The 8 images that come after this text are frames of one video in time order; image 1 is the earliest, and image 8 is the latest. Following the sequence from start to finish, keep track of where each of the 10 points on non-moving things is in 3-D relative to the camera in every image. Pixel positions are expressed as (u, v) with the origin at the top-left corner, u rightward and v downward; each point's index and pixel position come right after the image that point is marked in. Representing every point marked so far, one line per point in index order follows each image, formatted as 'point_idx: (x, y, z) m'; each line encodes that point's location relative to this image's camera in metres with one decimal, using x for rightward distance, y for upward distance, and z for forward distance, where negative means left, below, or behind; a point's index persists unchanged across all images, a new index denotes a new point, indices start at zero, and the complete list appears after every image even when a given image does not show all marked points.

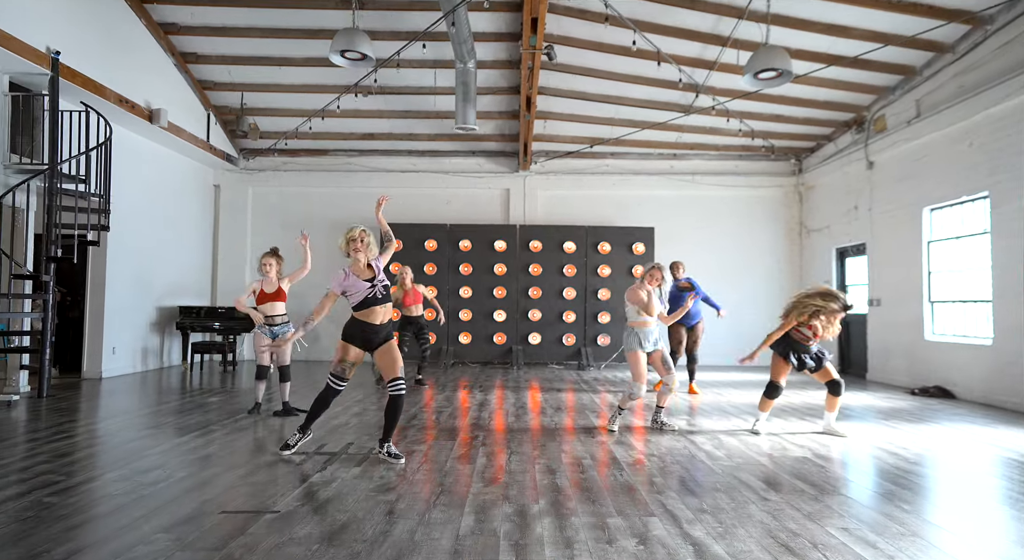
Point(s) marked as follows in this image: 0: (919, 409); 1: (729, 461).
0: (+4.2, -1.3, +5.4) m
1: (+1.4, -1.2, +3.4) m
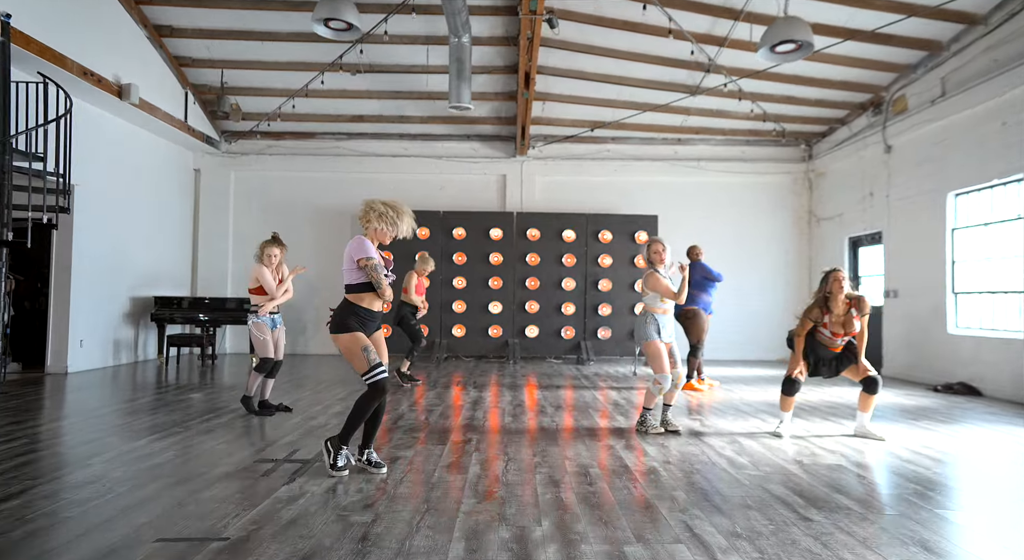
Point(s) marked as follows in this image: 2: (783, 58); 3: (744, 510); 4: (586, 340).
0: (+4.2, -1.2, +5.0) m
1: (+1.4, -1.1, +3.0) m
2: (+3.0, +2.5, +5.8) m
3: (+1.1, -1.1, +2.4) m
4: (+1.2, -1.0, +8.6) m
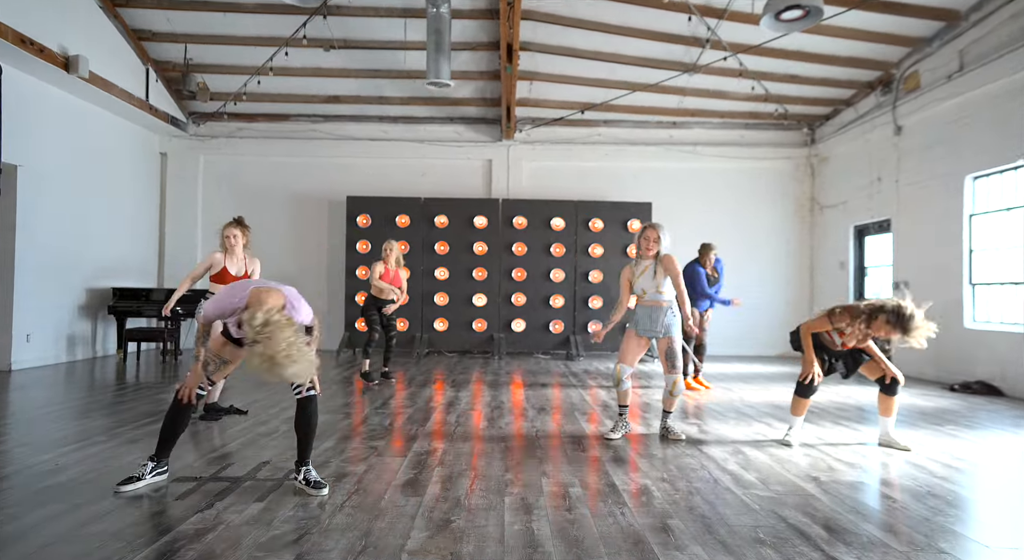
0: (+4.0, -1.1, +4.6) m
1: (+1.2, -1.0, +2.6) m
2: (+2.9, +2.6, +5.4) m
3: (+0.9, -1.0, +2.0) m
4: (+1.0, -0.8, +8.1) m
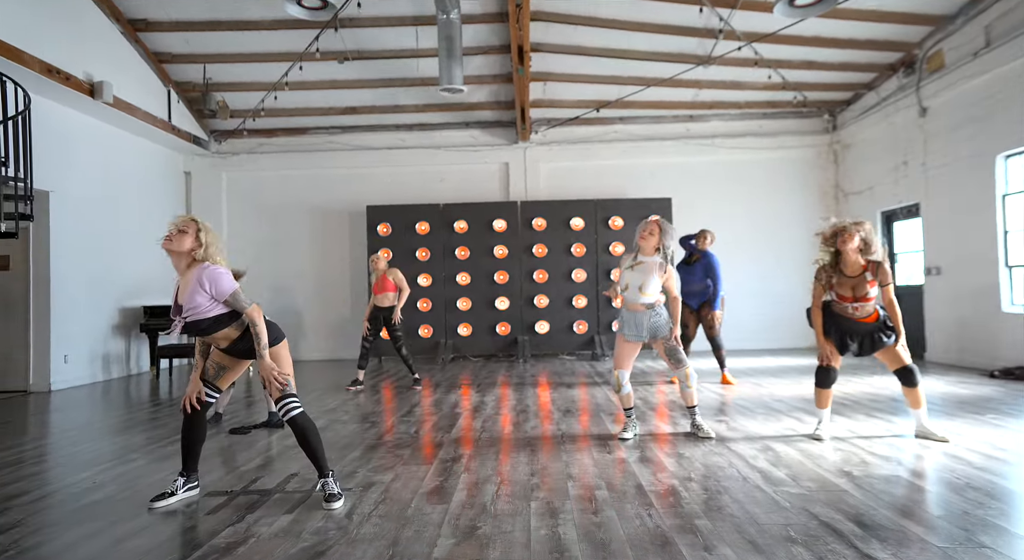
0: (+4.2, -1.0, +4.4) m
1: (+1.4, -1.0, +2.5) m
2: (+2.9, +2.7, +5.2) m
3: (+1.0, -1.0, +1.9) m
4: (+1.4, -0.8, +8.1) m
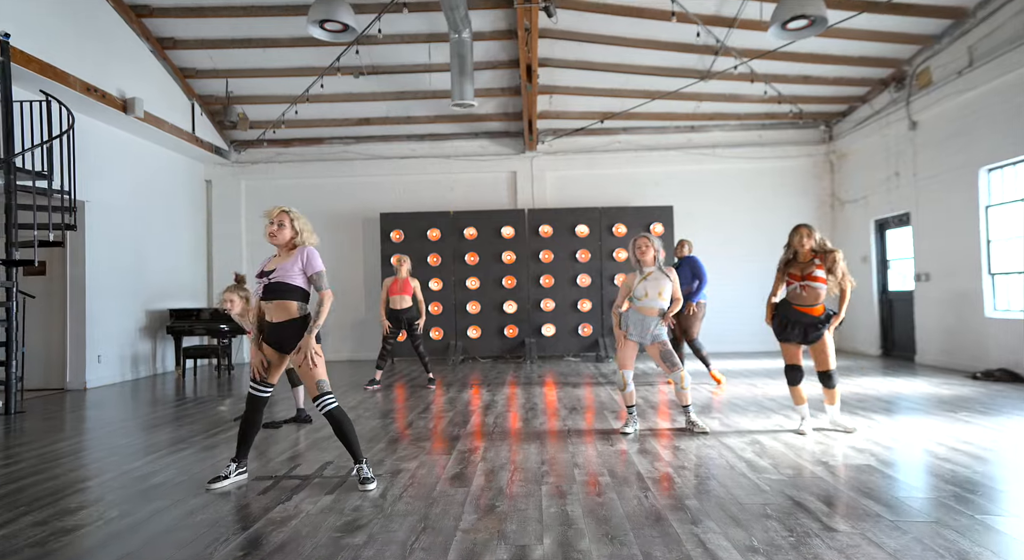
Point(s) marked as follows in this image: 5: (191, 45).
0: (+4.3, -1.1, +4.7) m
1: (+1.4, -1.1, +2.8) m
2: (+3.0, +2.6, +5.6) m
3: (+1.1, -1.0, +2.3) m
4: (+1.5, -0.9, +8.4) m
5: (-4.4, +3.3, +7.2) m
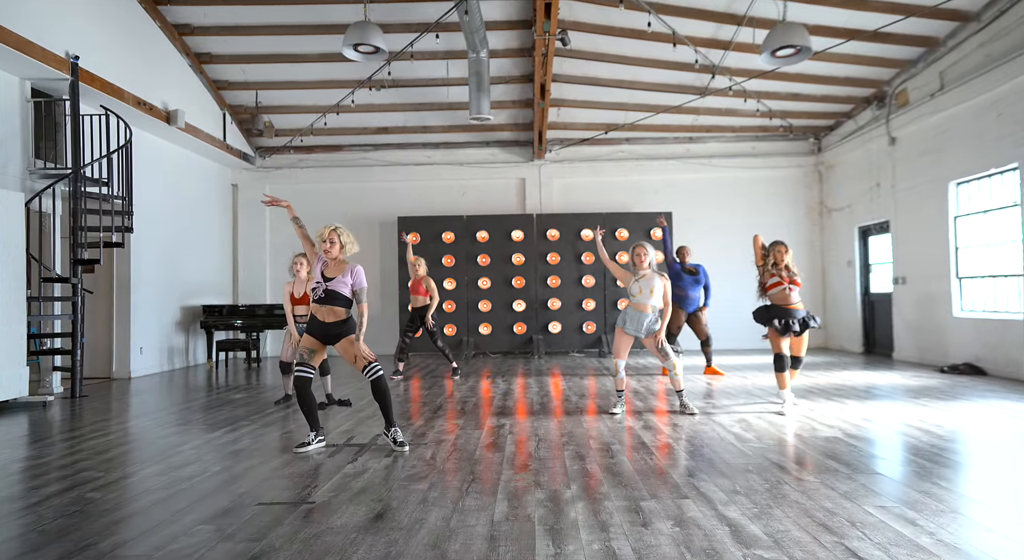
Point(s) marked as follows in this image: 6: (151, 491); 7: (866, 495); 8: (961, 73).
0: (+4.5, -1.1, +5.3) m
1: (+1.6, -1.1, +3.4) m
2: (+3.2, +2.6, +6.1) m
3: (+1.3, -1.0, +2.8) m
4: (+1.6, -0.9, +9.0) m
5: (-4.3, +3.3, +7.8) m
6: (-1.9, -1.1, +2.7) m
7: (+1.7, -1.0, +2.4) m
8: (+5.3, +2.5, +6.2) m
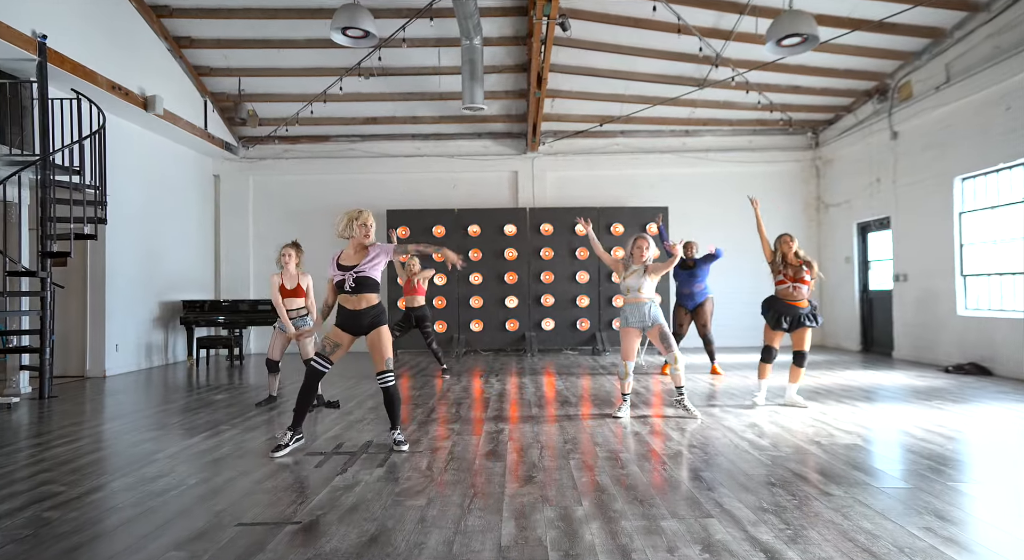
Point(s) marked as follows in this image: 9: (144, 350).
0: (+4.4, -1.1, +5.2) m
1: (+1.6, -1.1, +3.2) m
2: (+3.2, +2.6, +6.0) m
3: (+1.3, -1.0, +2.6) m
4: (+1.5, -0.9, +8.8) m
5: (-4.3, +3.4, +7.4) m
6: (-1.8, -1.1, +2.4) m
7: (+1.7, -1.0, +2.3) m
8: (+5.3, +2.5, +6.0) m
9: (-5.2, -1.0, +7.4) m
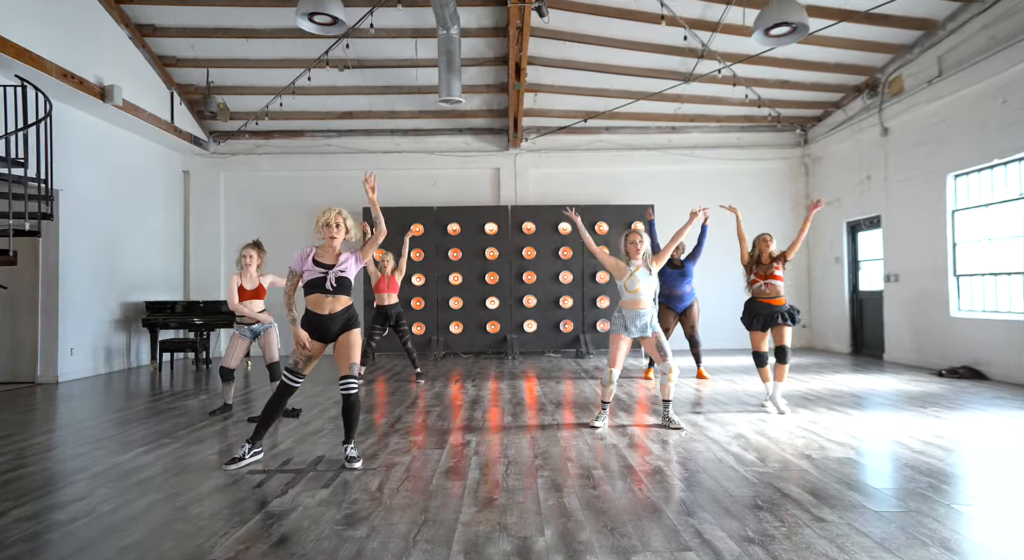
0: (+4.2, -1.1, +4.9) m
1: (+1.4, -1.1, +2.9) m
2: (+2.9, +2.6, +5.7) m
3: (+1.1, -1.0, +2.4) m
4: (+1.2, -0.9, +8.5) m
5: (-4.6, +3.4, +7.0) m
6: (-2.0, -1.1, +2.1) m
7: (+1.5, -1.0, +2.0) m
8: (+5.0, +2.5, +5.8) m
9: (-5.5, -1.0, +7.0) m
